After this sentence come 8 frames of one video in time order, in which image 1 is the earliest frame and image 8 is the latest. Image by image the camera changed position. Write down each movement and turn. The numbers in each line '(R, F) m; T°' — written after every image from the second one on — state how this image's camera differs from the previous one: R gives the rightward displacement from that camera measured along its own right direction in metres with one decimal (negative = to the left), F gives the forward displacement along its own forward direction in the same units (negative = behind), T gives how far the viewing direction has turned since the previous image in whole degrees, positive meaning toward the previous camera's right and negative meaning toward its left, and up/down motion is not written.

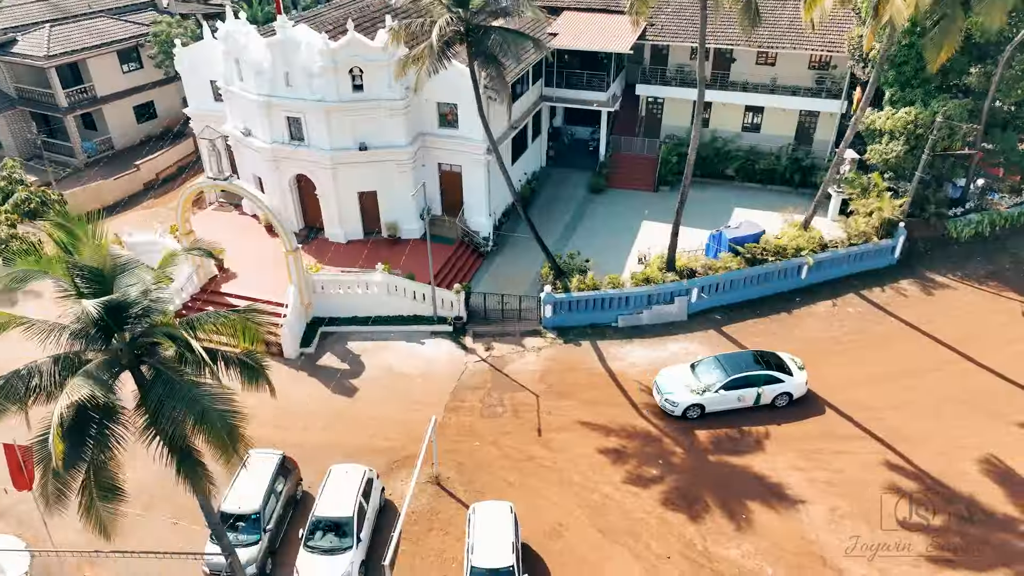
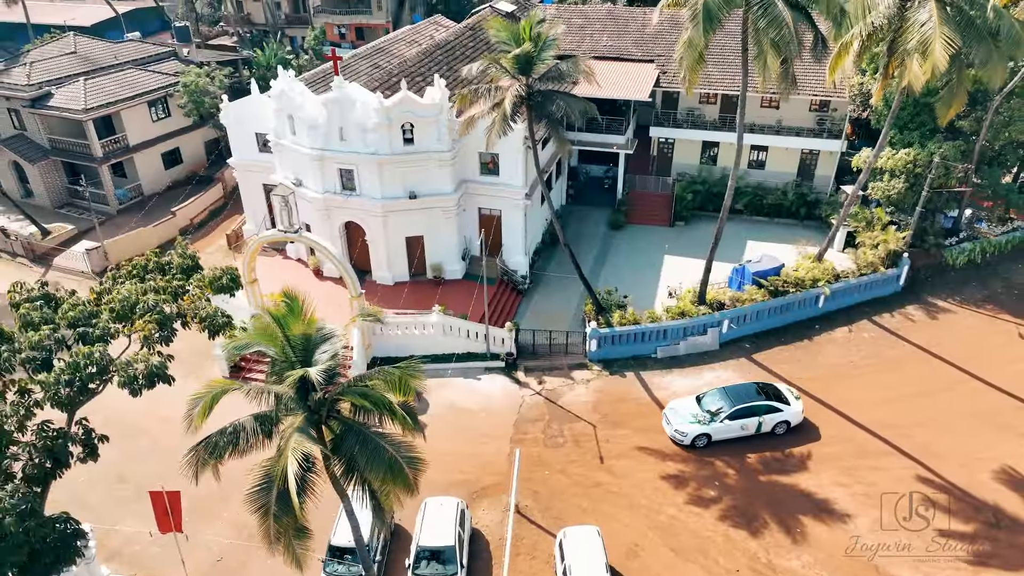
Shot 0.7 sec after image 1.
(-2.8, -1.7) m; +2°
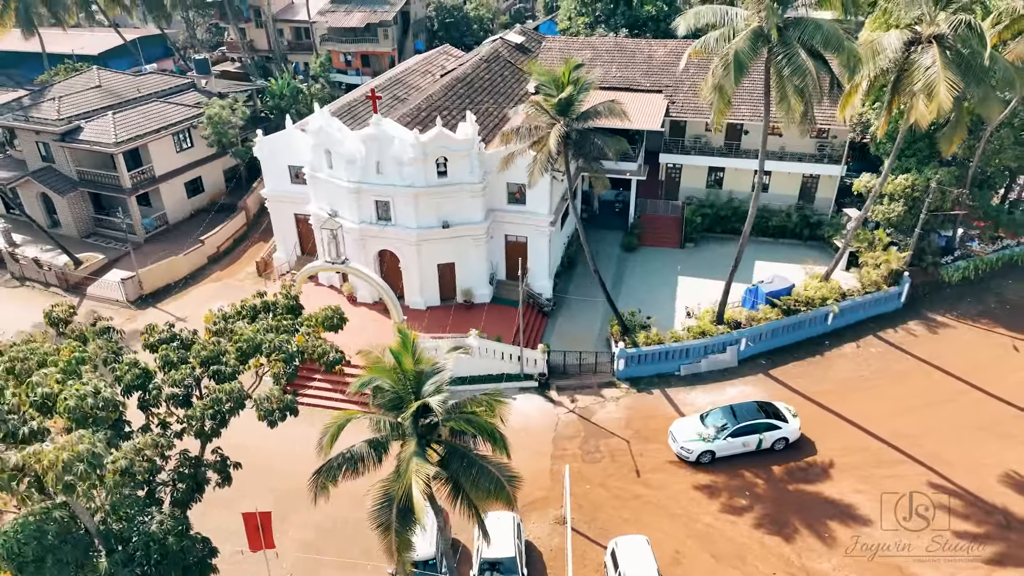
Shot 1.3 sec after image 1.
(-1.9, -1.5) m; +2°
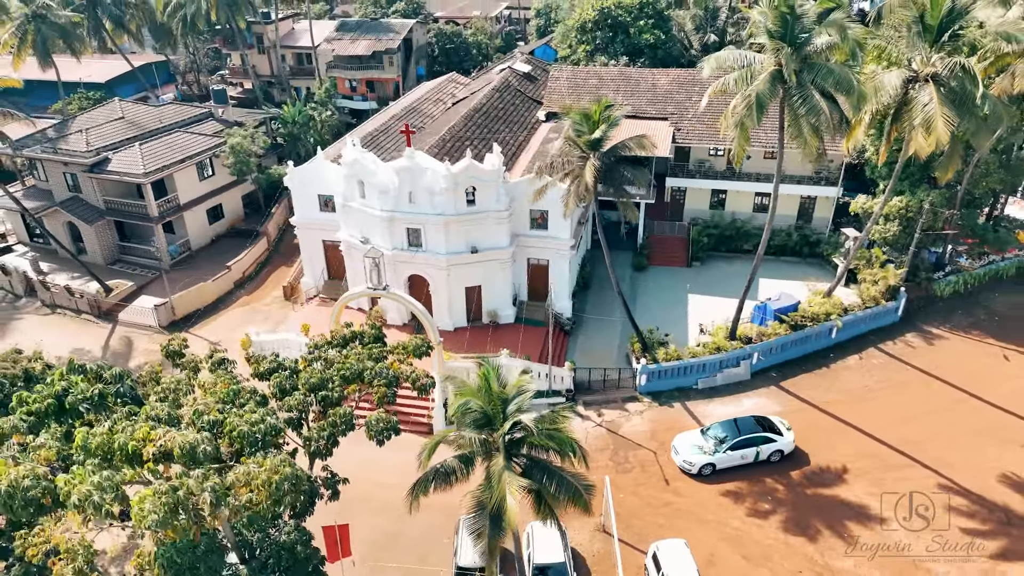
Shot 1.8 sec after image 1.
(-1.9, -1.6) m; +2°
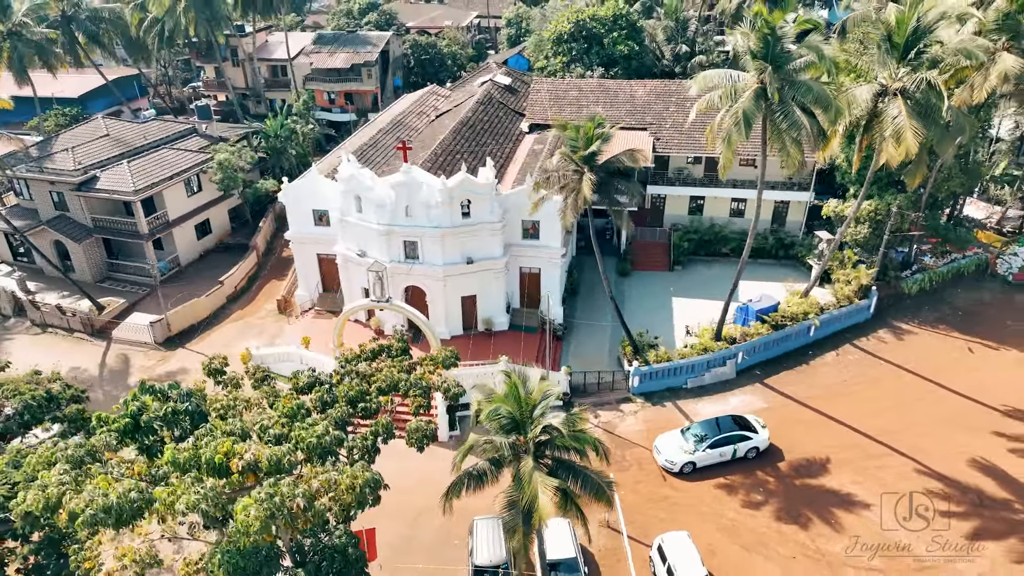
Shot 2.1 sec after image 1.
(-1.2, -1.0) m; +3°
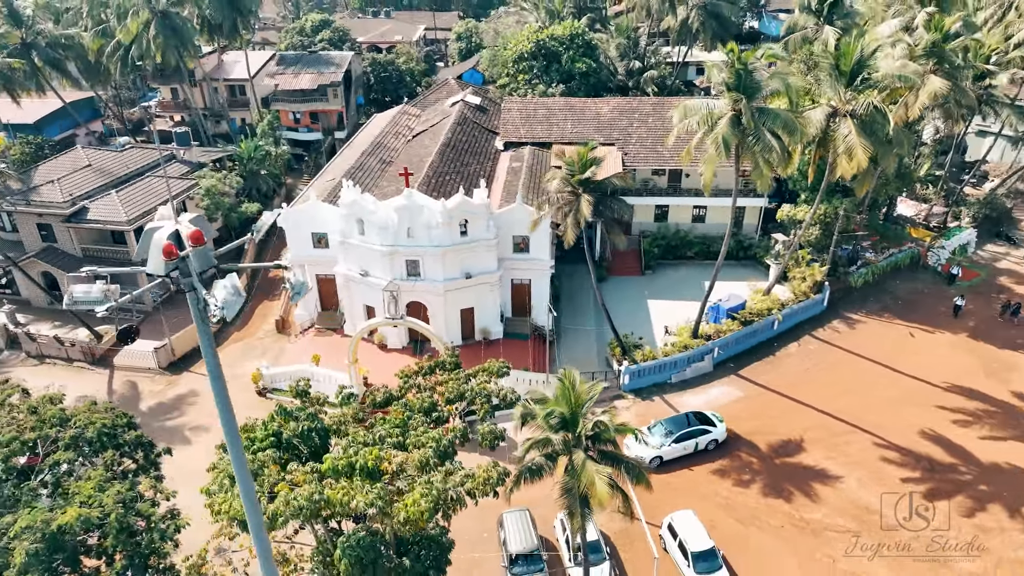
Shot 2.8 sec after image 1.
(-2.7, -2.3) m; +5°
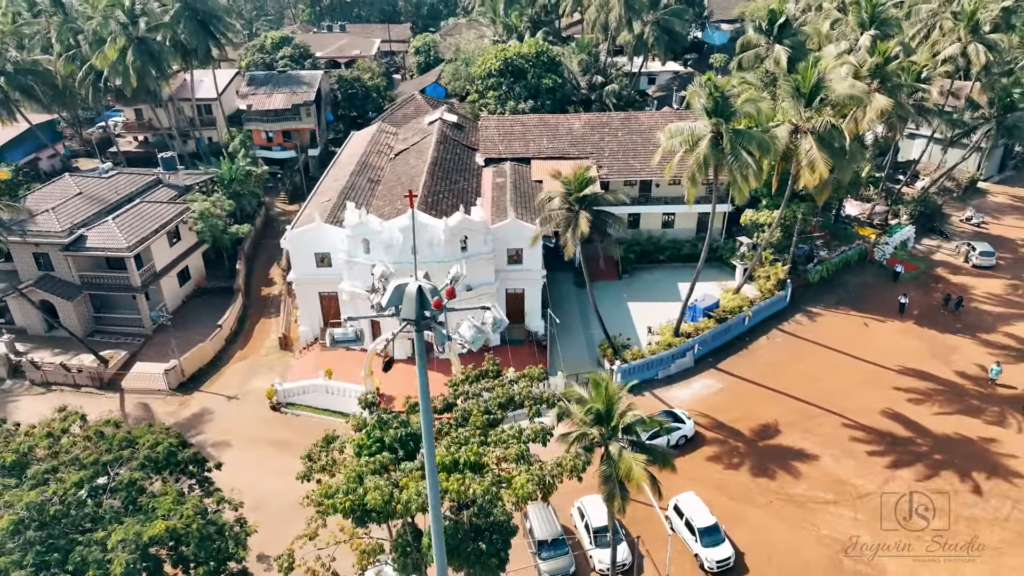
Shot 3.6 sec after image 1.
(-2.7, -2.4) m; +4°
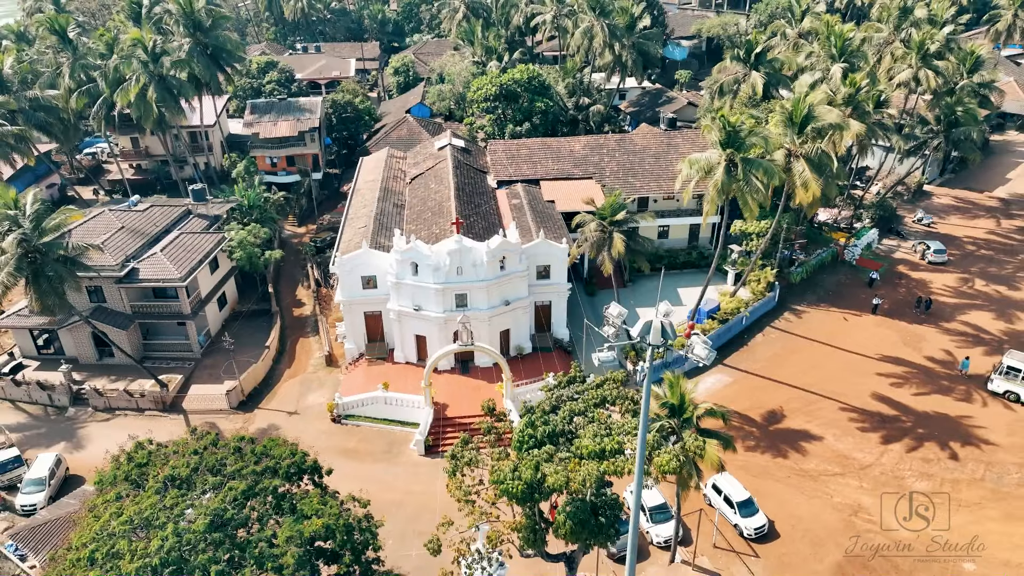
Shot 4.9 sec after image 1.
(-4.8, -3.8) m; +4°
